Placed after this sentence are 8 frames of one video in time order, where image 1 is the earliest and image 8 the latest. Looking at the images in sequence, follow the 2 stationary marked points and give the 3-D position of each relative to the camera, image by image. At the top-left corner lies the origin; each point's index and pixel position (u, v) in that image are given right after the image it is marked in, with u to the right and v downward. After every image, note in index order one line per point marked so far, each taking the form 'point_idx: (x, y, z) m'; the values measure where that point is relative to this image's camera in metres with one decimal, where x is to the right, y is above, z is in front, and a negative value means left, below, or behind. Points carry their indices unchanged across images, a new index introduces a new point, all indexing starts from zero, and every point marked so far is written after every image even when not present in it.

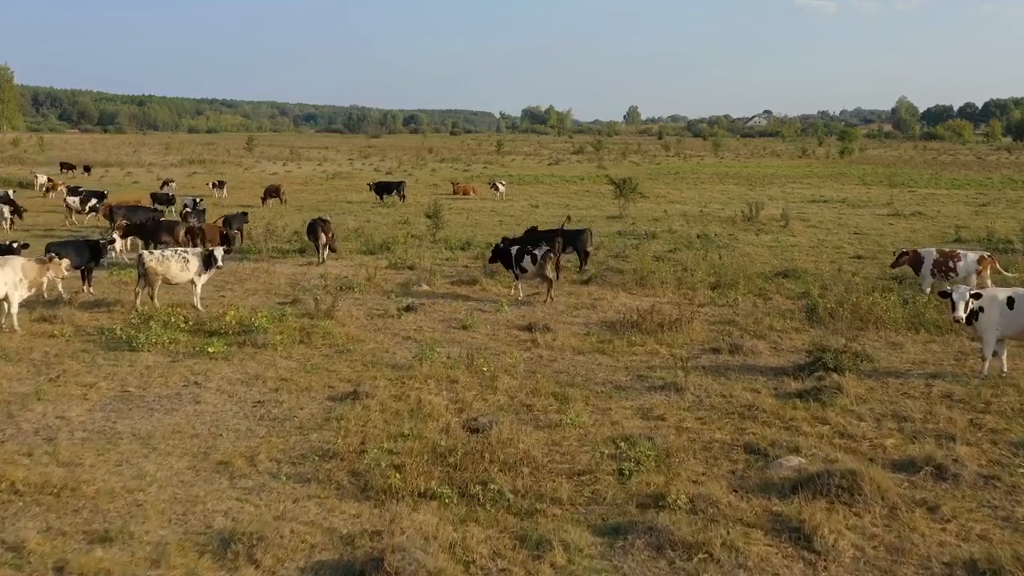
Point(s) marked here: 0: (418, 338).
0: (-1.3, -0.7, +10.5) m
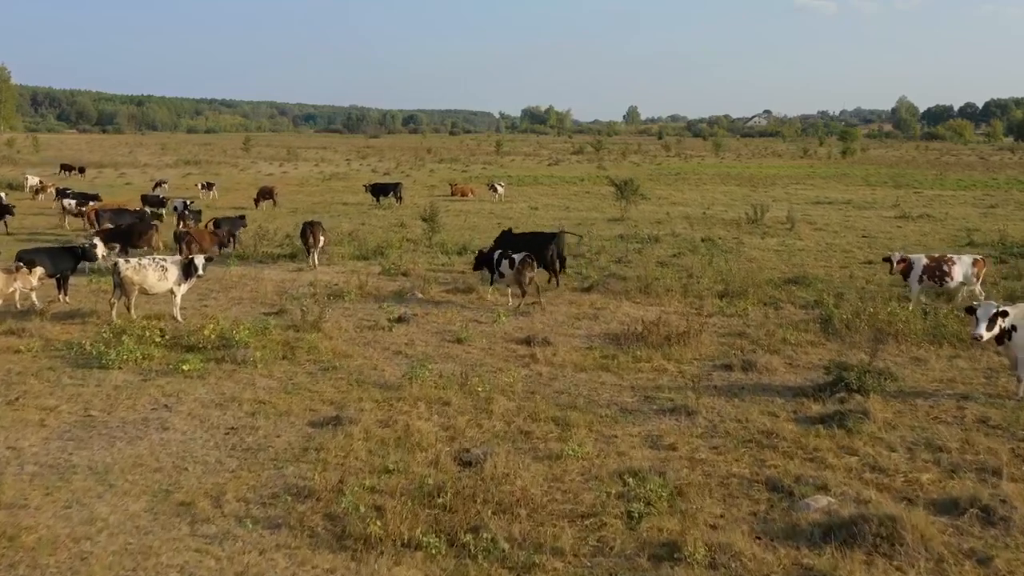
0: (-1.4, -0.9, +9.8) m
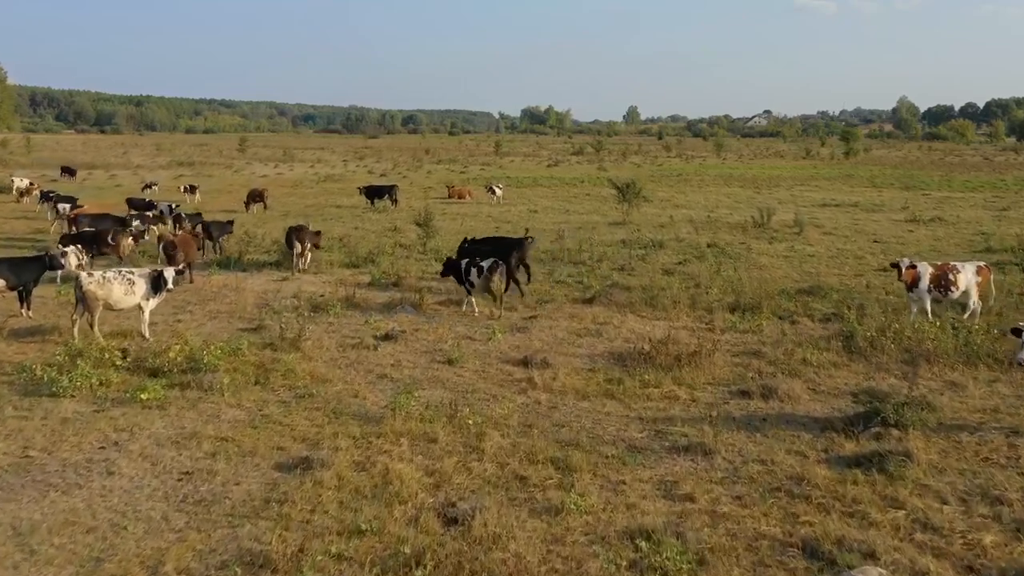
0: (-1.4, -1.1, +9.0) m
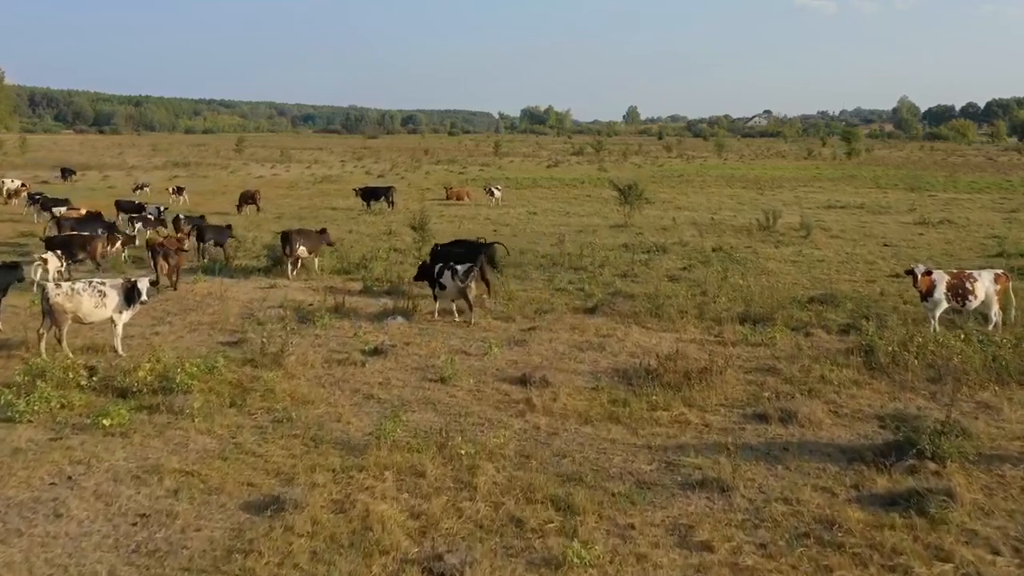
0: (-1.4, -1.2, +8.3) m
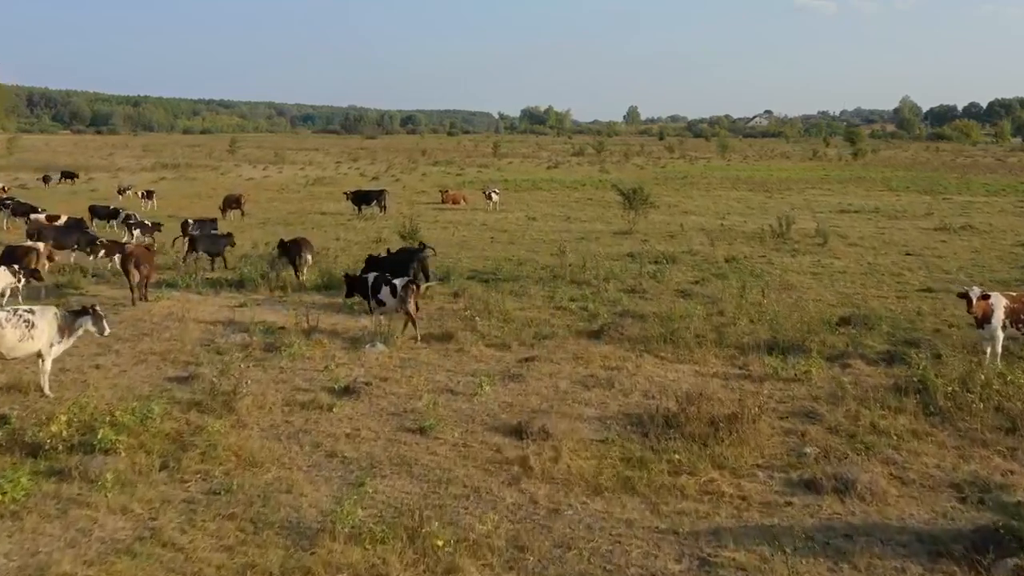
0: (-1.5, -1.6, +6.9) m
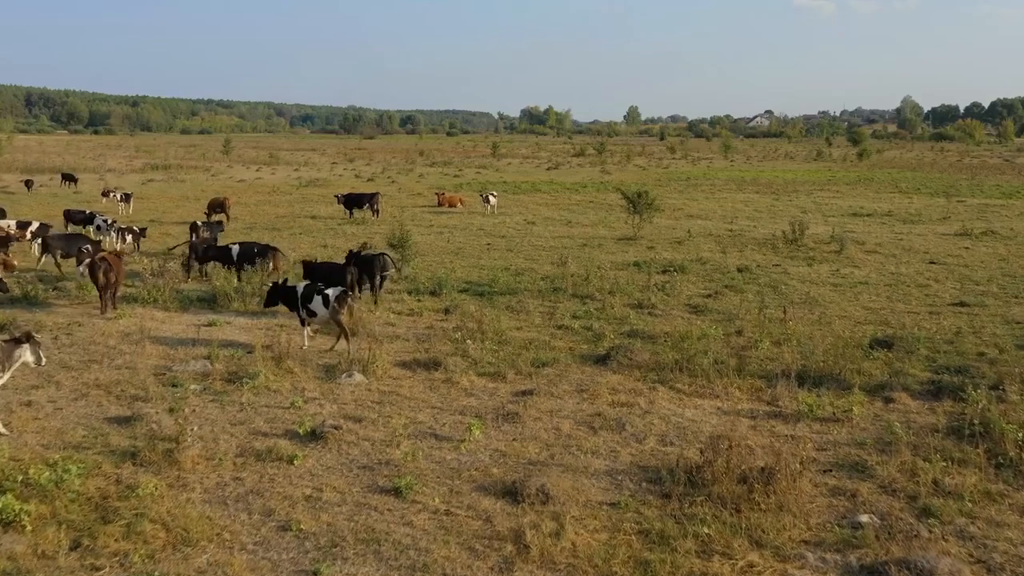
0: (-1.6, -1.8, +5.6) m
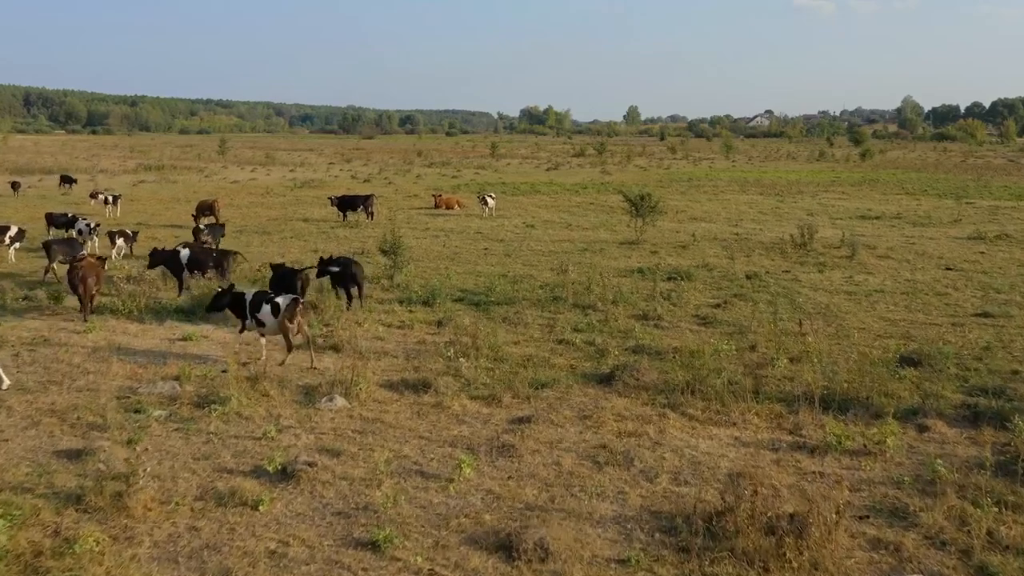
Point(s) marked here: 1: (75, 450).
0: (-1.6, -2.0, +4.8) m
1: (-4.1, -1.5, +7.1) m
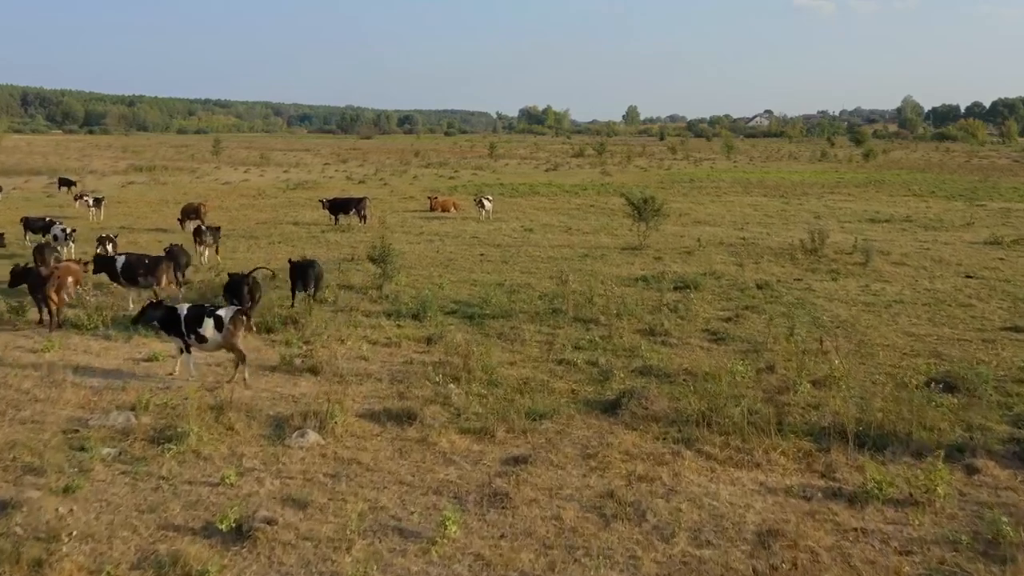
0: (-1.7, -2.2, +3.9) m
1: (-4.2, -1.7, +6.1) m
